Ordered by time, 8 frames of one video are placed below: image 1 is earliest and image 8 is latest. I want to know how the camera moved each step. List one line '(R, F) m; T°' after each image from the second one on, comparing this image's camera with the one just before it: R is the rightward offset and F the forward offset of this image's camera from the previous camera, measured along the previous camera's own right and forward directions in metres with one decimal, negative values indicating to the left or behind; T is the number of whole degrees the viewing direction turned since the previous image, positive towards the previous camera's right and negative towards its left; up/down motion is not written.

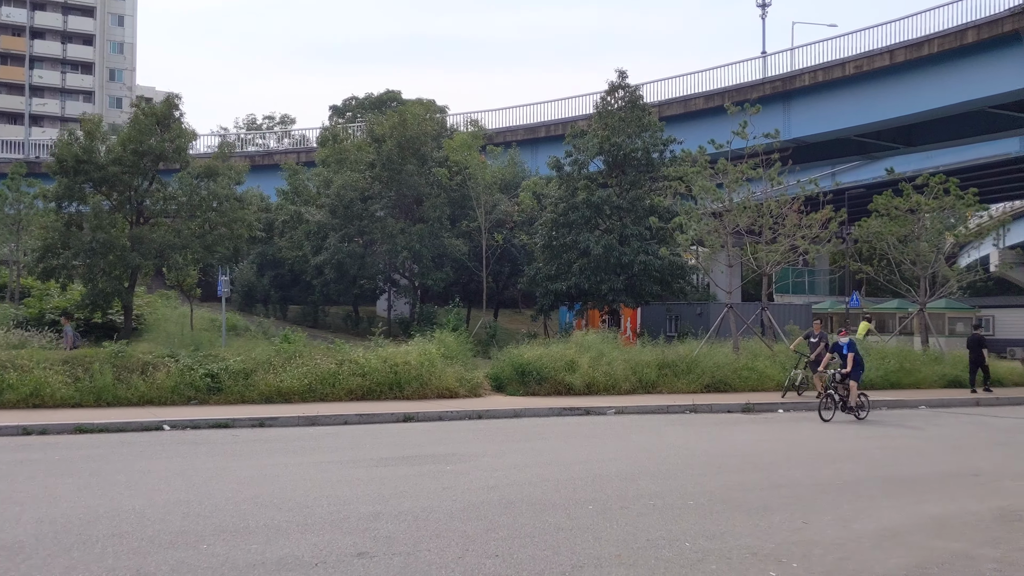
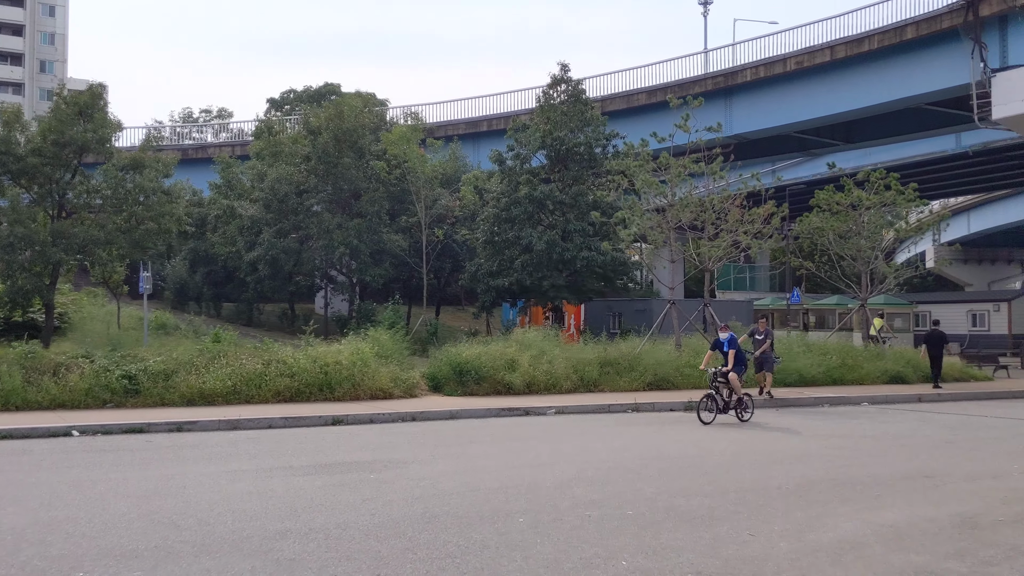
(+0.1, +0.6) m; +3°
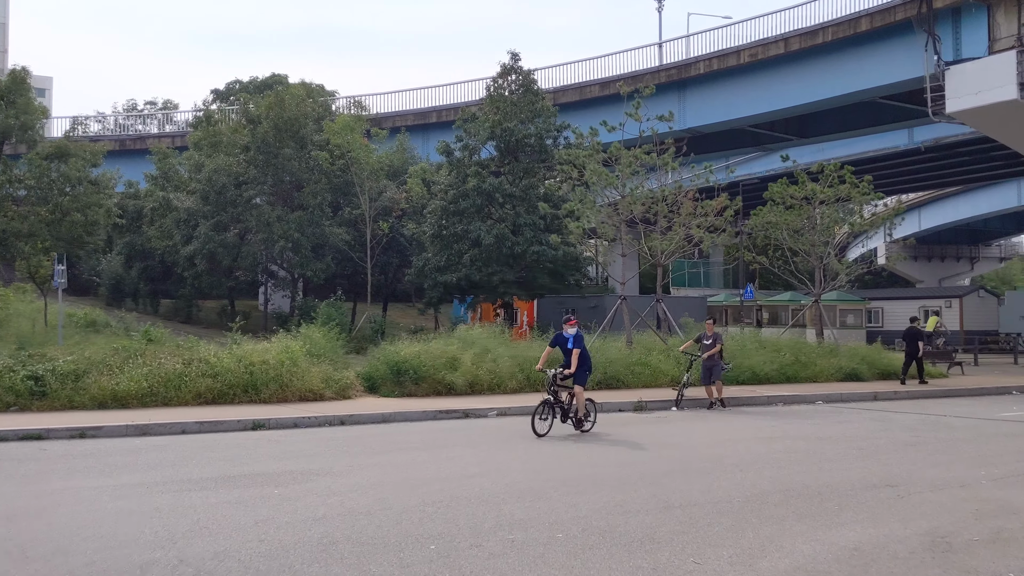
(+0.3, +0.9) m; +2°
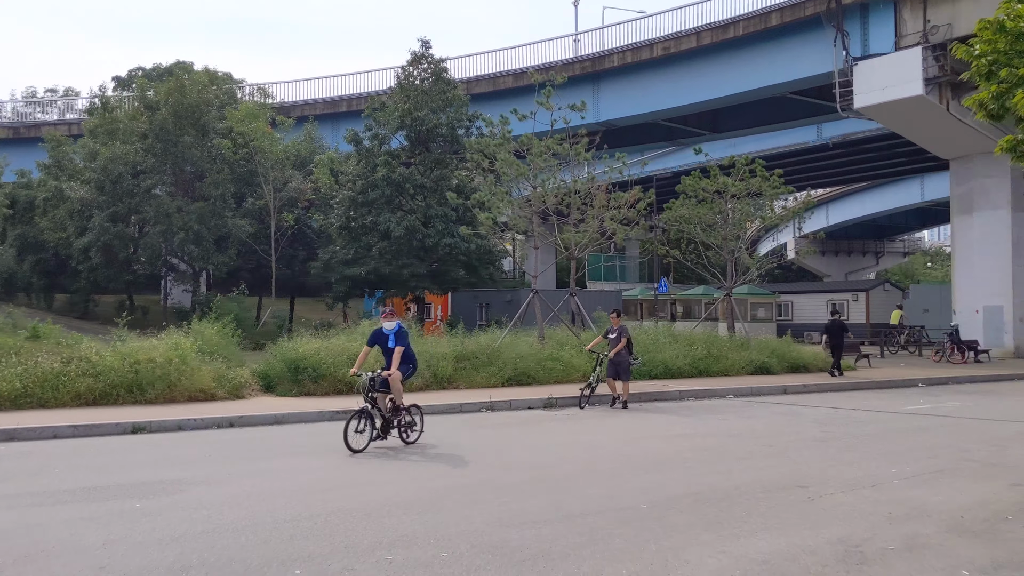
(+0.2, +0.6) m; +5°
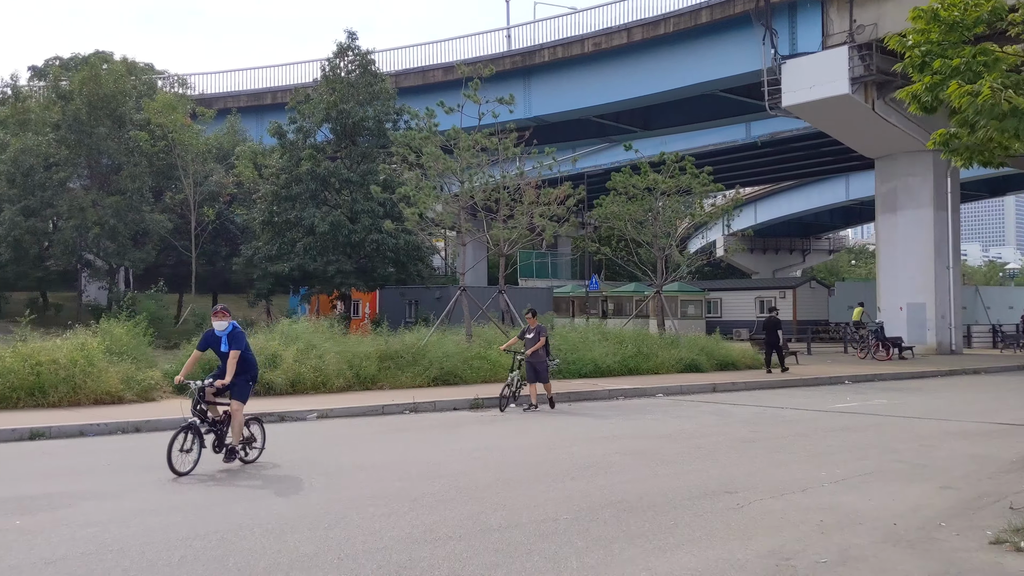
(+0.1, +0.4) m; +4°
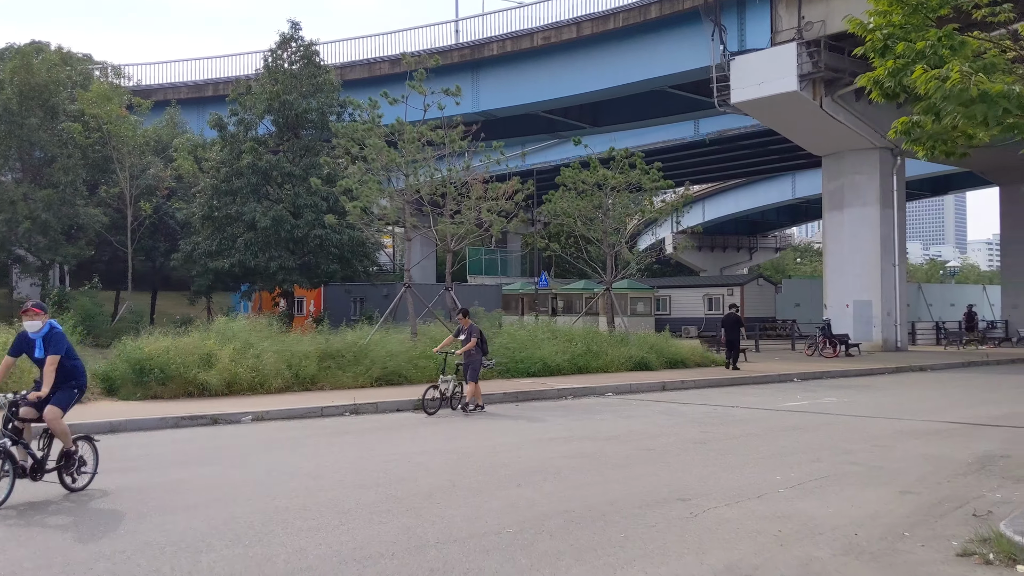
(+0.1, +0.4) m; +3°
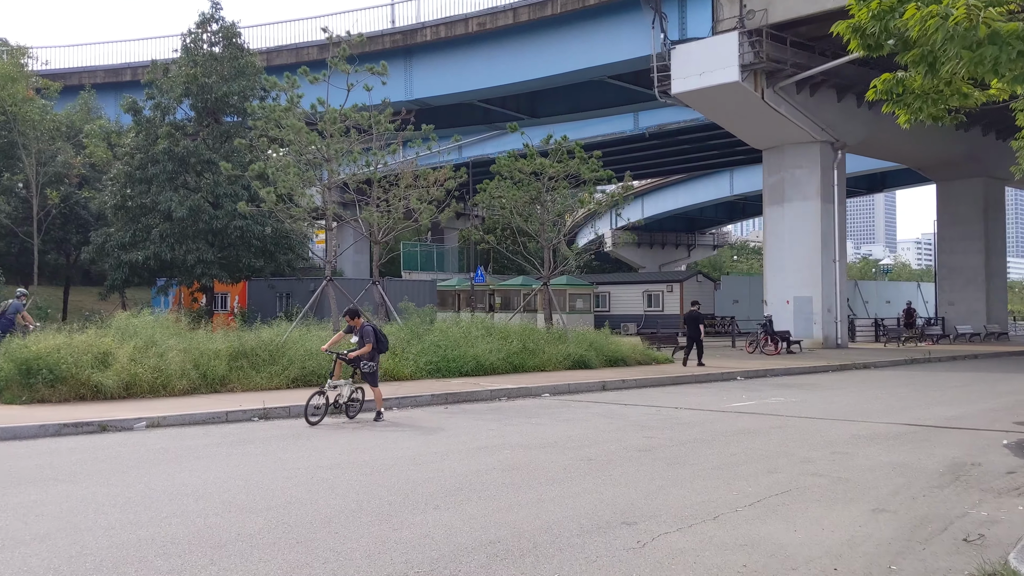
(+0.1, +1.1) m; +3°
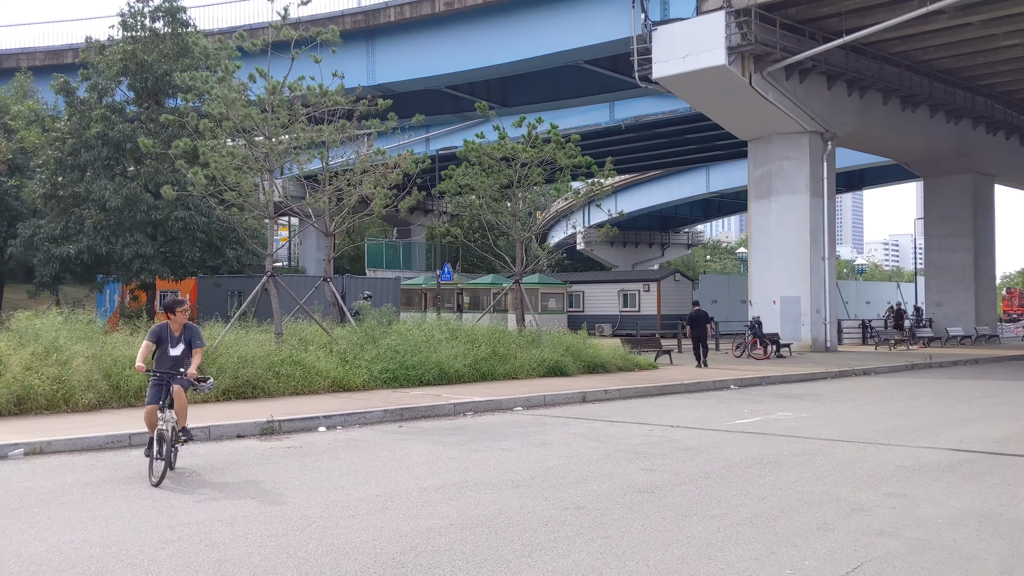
(0.0, +2.0) m; +2°
